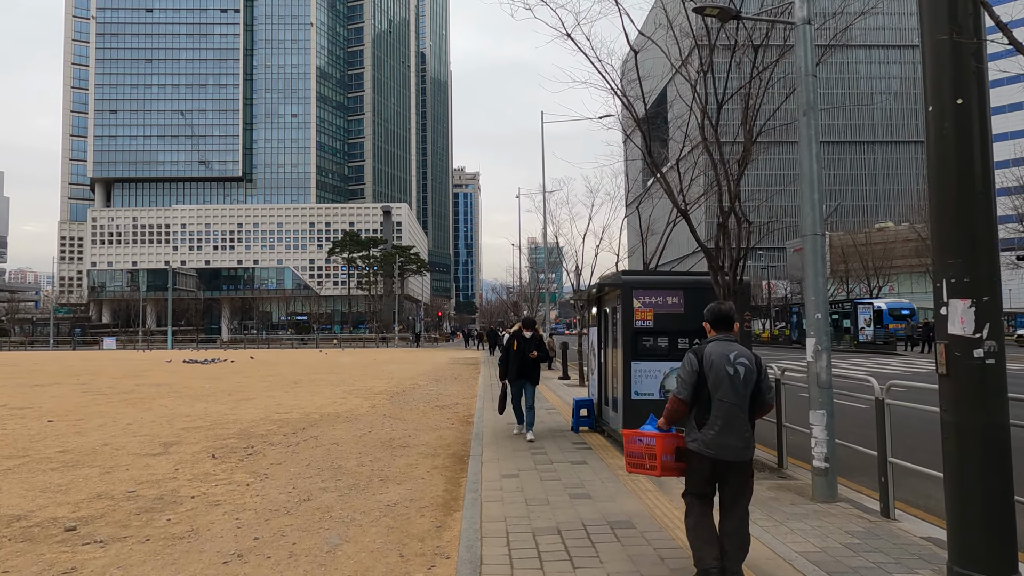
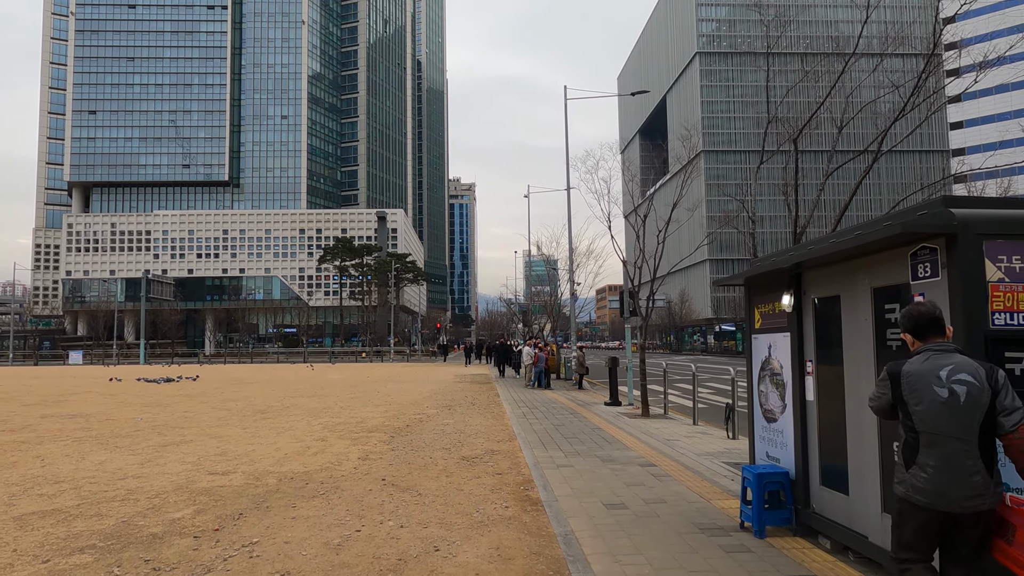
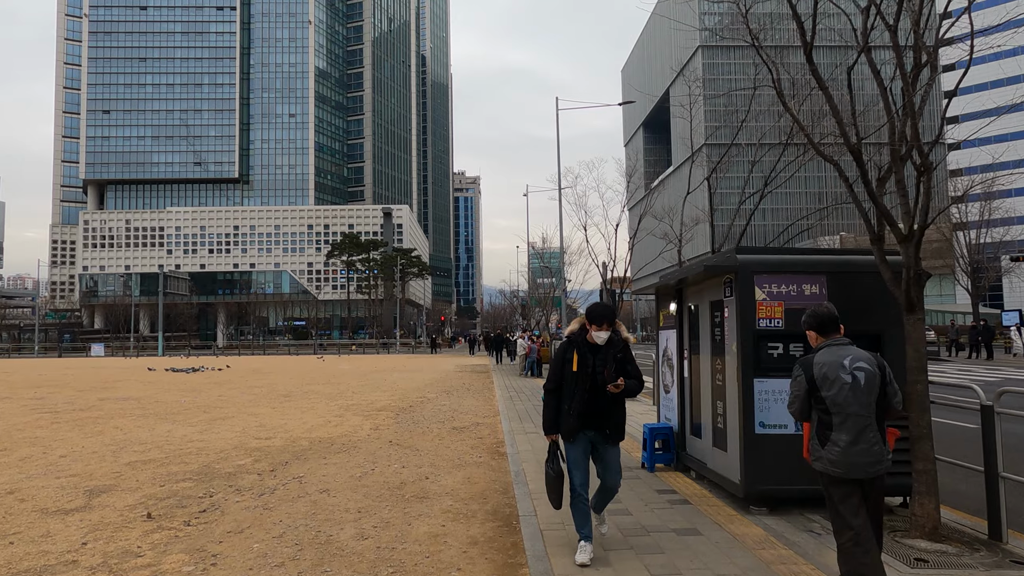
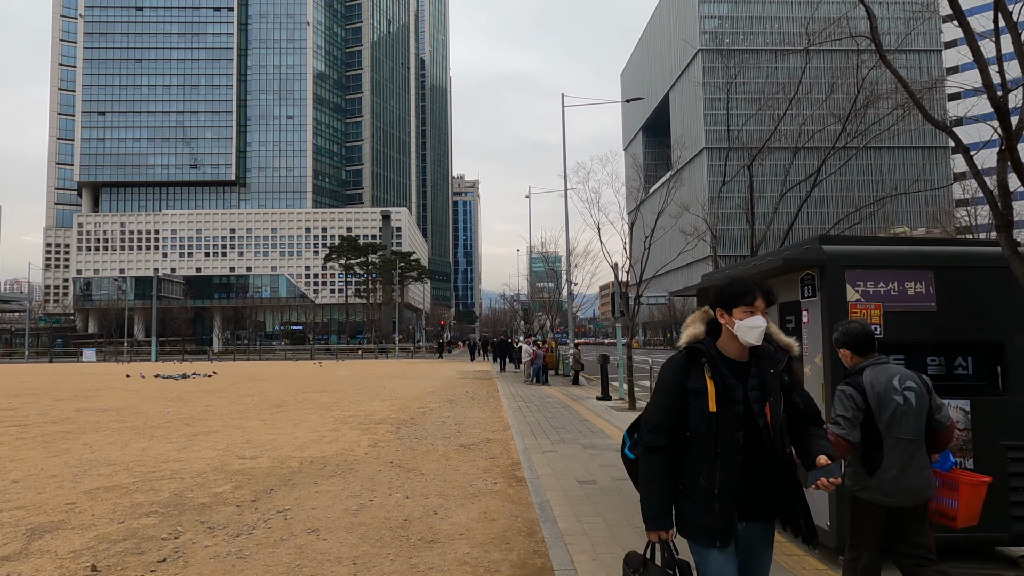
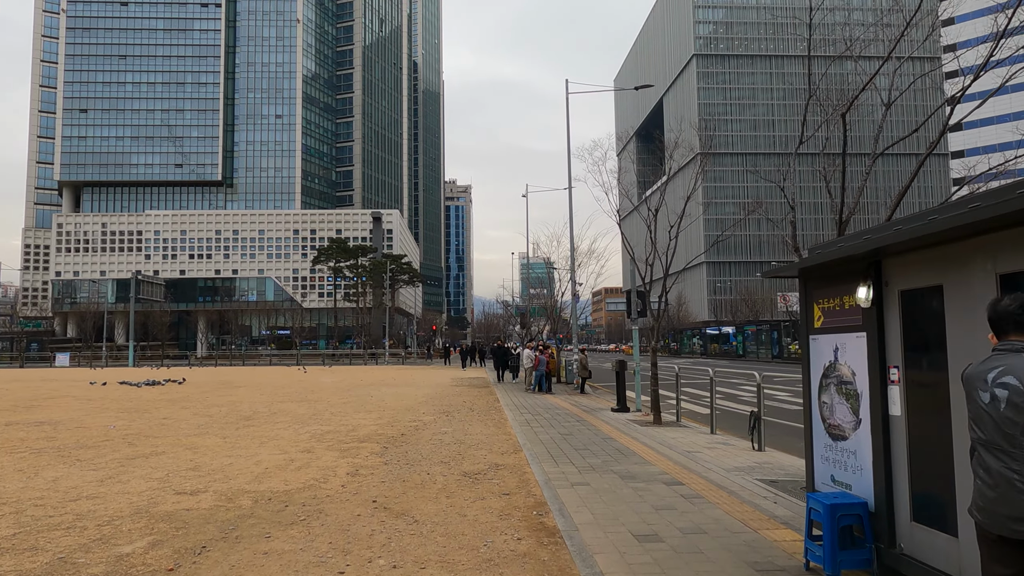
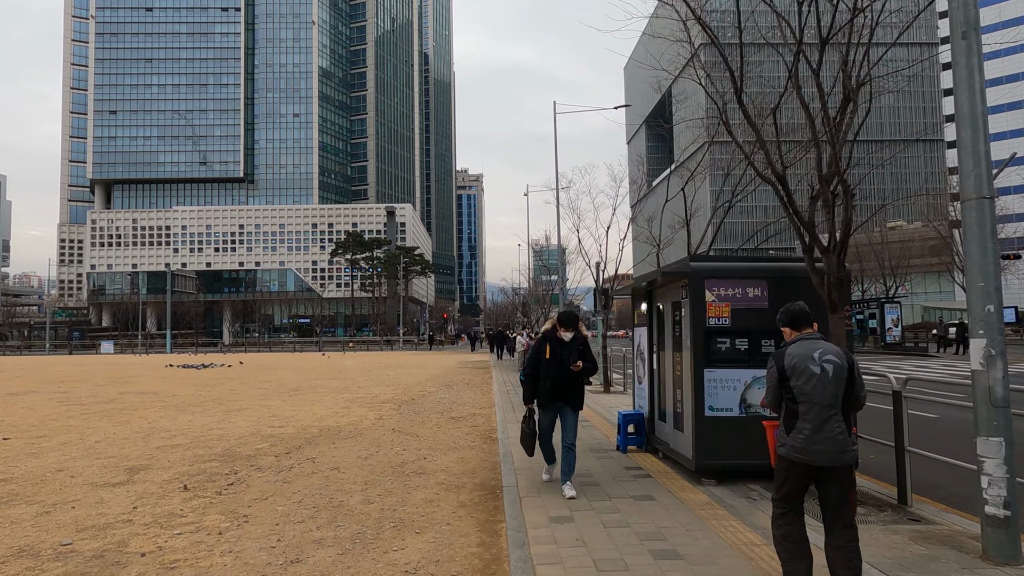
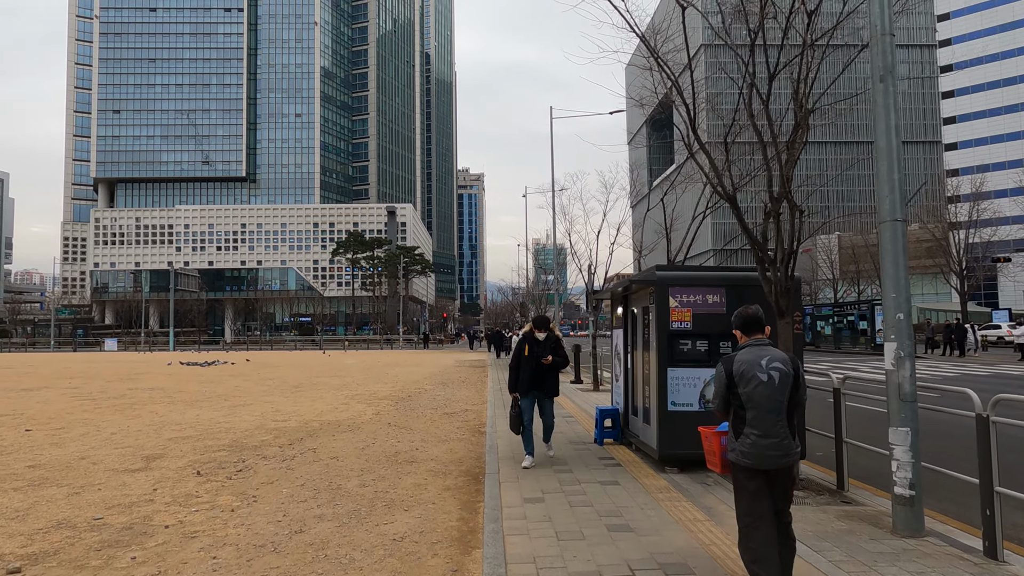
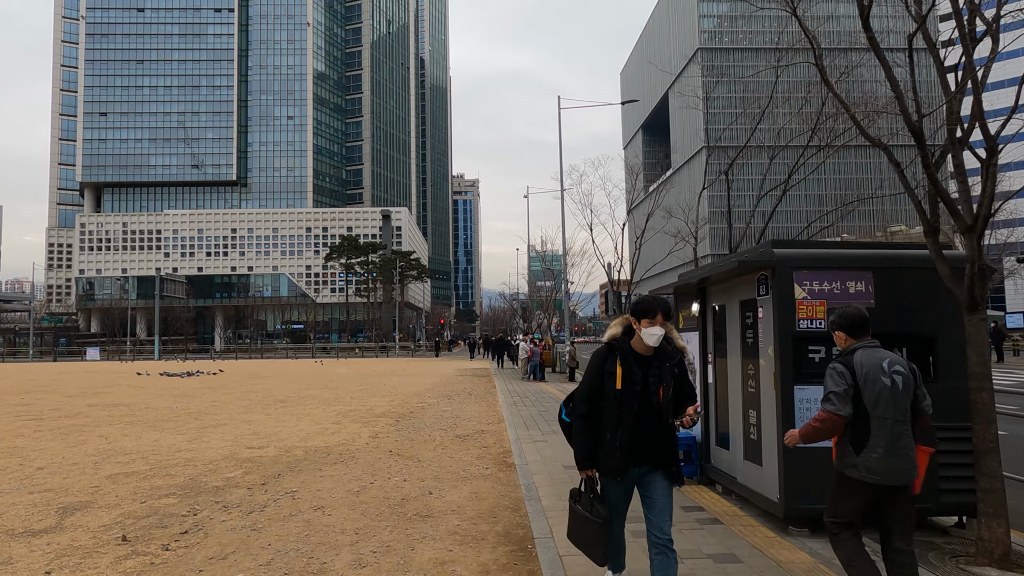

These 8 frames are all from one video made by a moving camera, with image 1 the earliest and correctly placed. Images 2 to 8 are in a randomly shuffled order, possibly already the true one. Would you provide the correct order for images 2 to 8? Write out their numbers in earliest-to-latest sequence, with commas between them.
7, 6, 3, 8, 4, 2, 5
